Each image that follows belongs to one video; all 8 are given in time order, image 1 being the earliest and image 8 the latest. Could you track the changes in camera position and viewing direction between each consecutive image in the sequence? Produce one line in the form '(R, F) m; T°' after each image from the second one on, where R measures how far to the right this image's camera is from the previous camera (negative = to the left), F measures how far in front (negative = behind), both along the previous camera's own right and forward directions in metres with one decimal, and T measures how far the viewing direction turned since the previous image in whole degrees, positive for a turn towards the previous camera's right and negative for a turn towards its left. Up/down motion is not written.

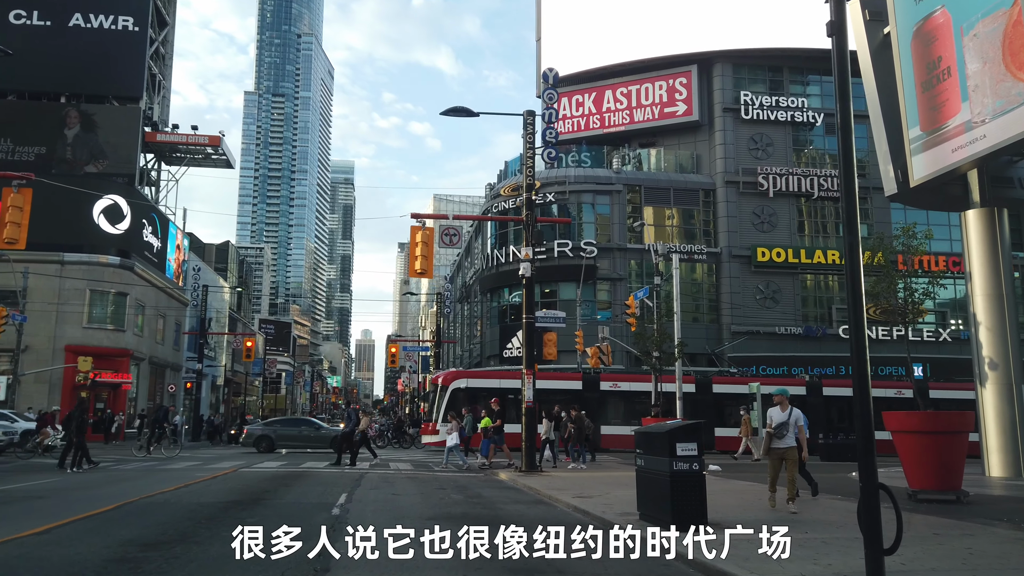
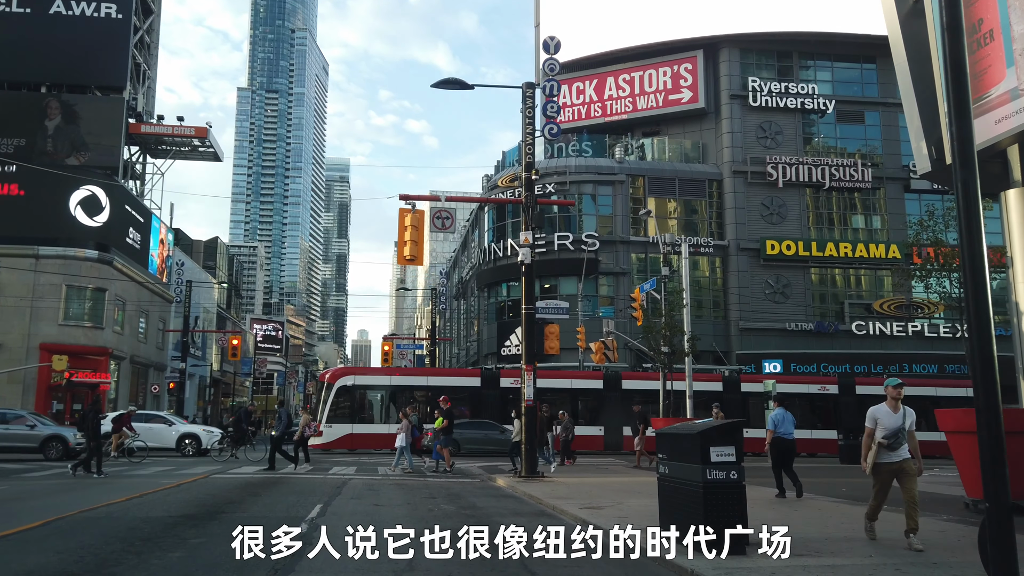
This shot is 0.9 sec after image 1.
(0.0, +2.2) m; 0°
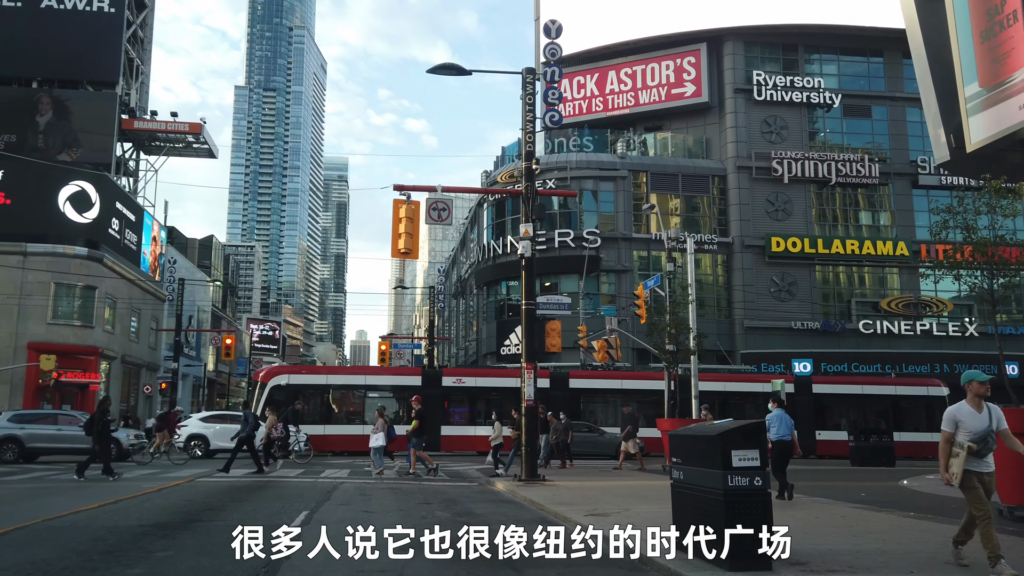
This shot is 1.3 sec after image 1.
(0.0, +1.0) m; 0°
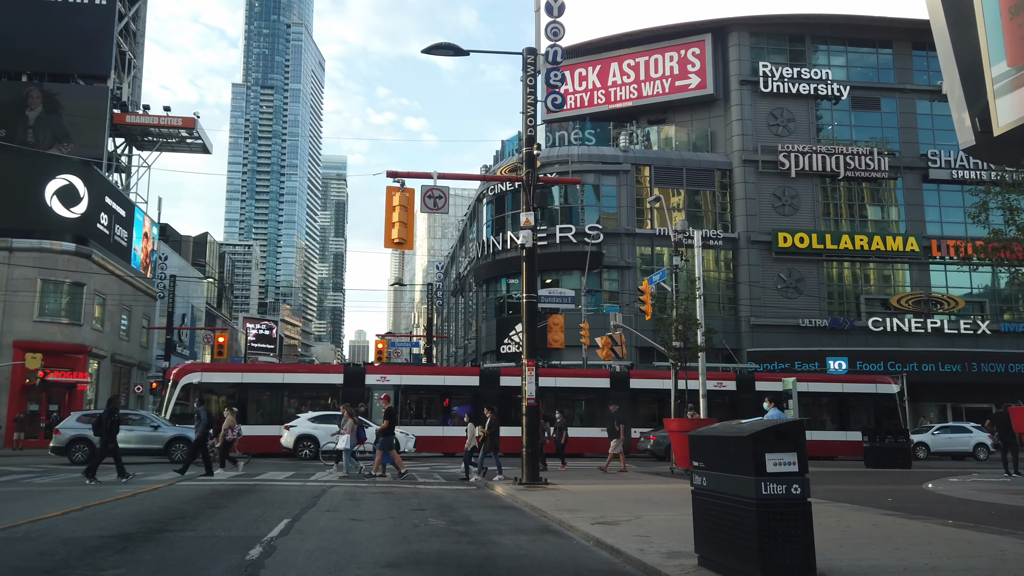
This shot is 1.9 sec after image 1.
(0.0, +1.2) m; 0°
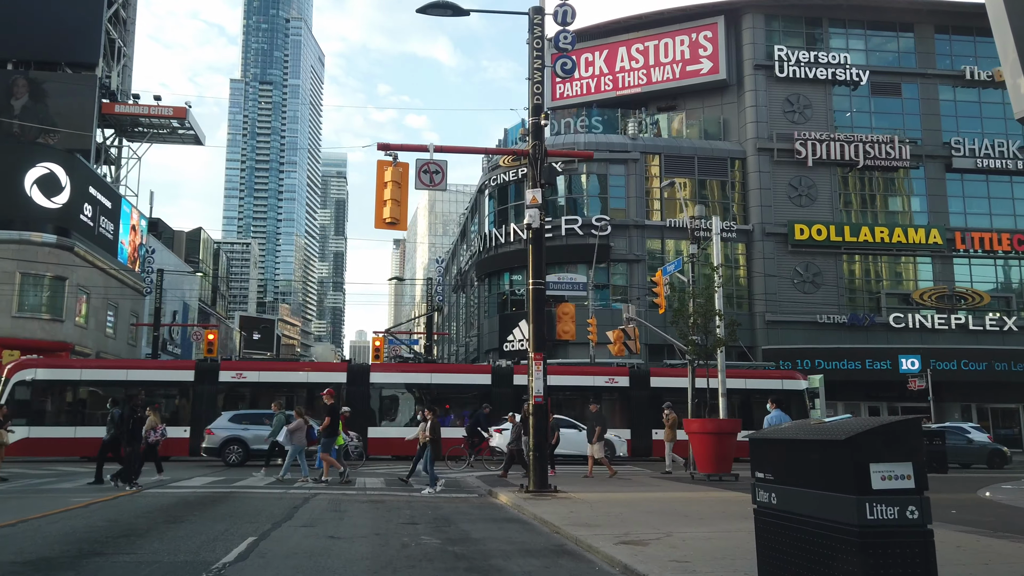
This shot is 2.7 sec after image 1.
(-0.1, +2.1) m; 0°
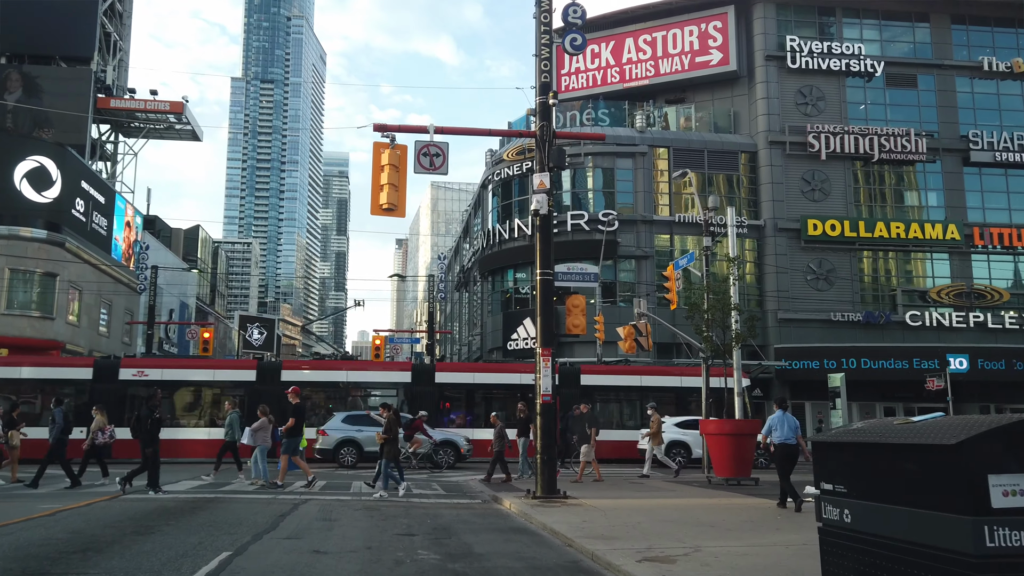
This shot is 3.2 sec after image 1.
(-0.1, +1.3) m; 0°
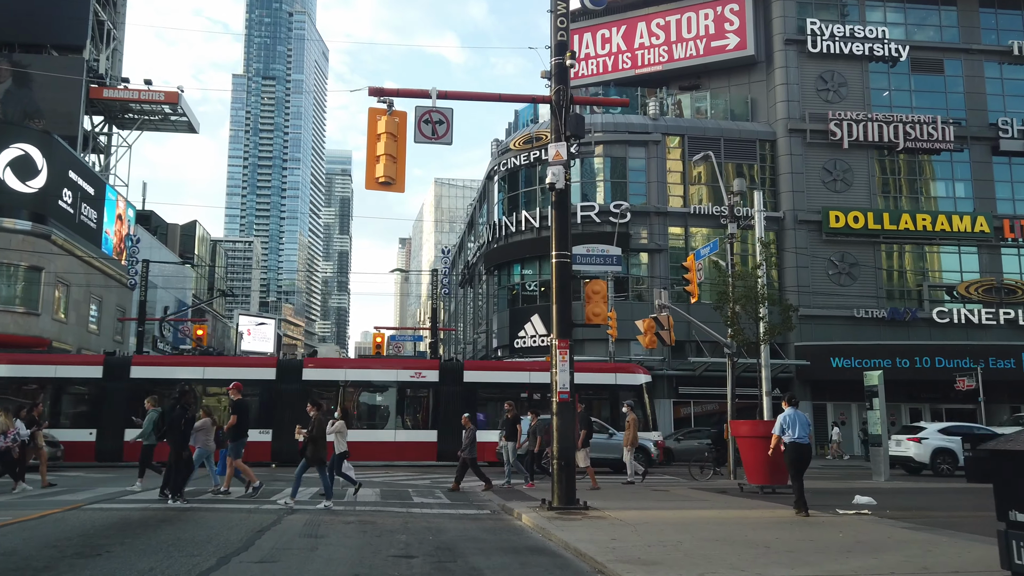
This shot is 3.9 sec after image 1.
(-0.2, +1.9) m; 0°
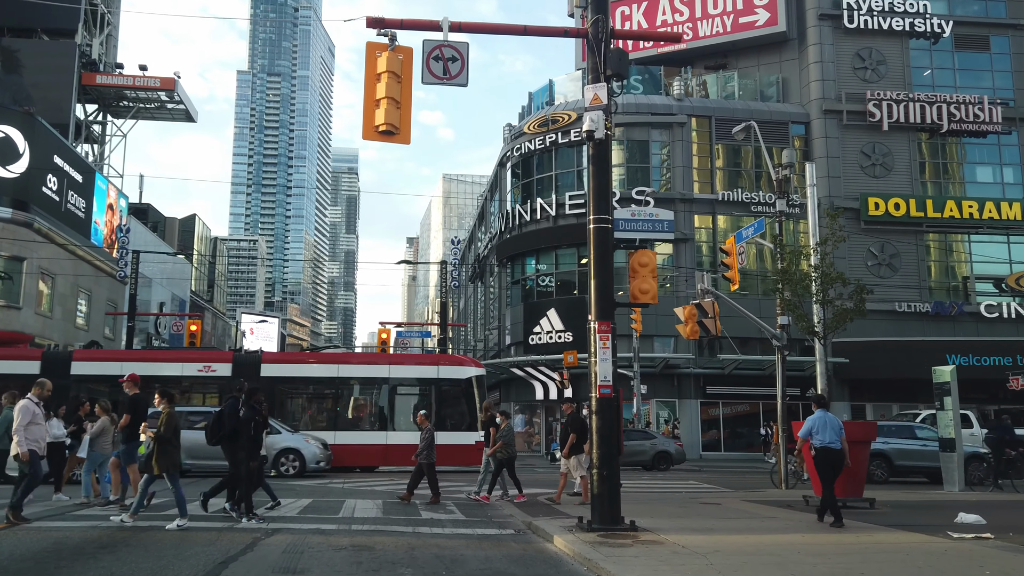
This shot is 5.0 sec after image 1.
(-0.3, +2.7) m; -1°
